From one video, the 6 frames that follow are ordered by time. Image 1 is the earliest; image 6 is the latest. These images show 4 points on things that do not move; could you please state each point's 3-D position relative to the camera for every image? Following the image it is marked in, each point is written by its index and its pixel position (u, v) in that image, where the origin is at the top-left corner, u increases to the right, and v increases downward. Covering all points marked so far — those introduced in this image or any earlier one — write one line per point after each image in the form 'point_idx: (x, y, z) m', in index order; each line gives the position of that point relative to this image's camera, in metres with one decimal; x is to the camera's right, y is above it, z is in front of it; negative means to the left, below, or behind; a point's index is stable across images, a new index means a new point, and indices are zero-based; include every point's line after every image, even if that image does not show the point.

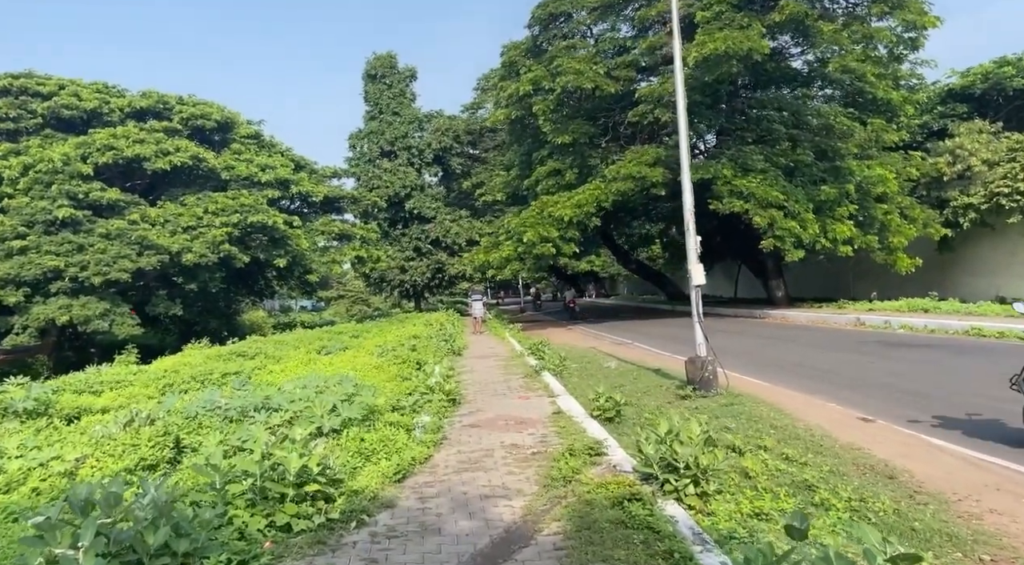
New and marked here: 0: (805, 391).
0: (+3.3, -1.2, +8.6) m
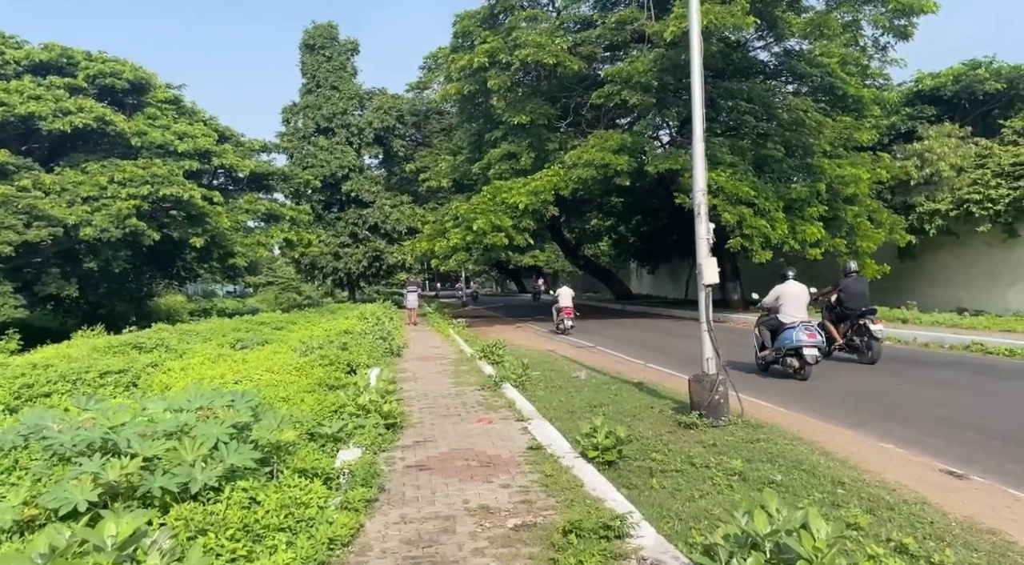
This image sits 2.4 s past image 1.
0: (+2.9, -1.2, +6.9) m
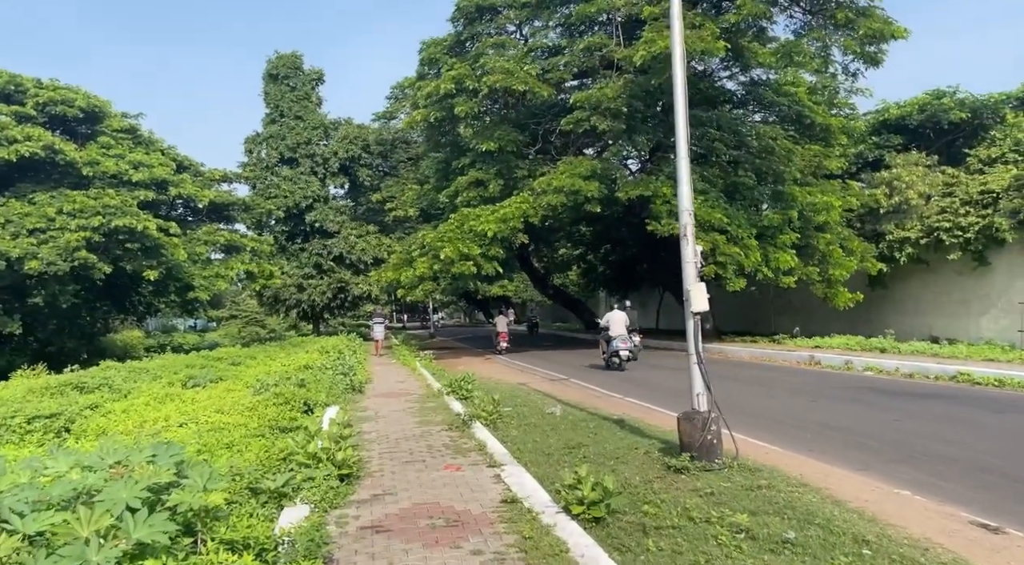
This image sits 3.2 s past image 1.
0: (+2.7, -1.5, +6.3) m
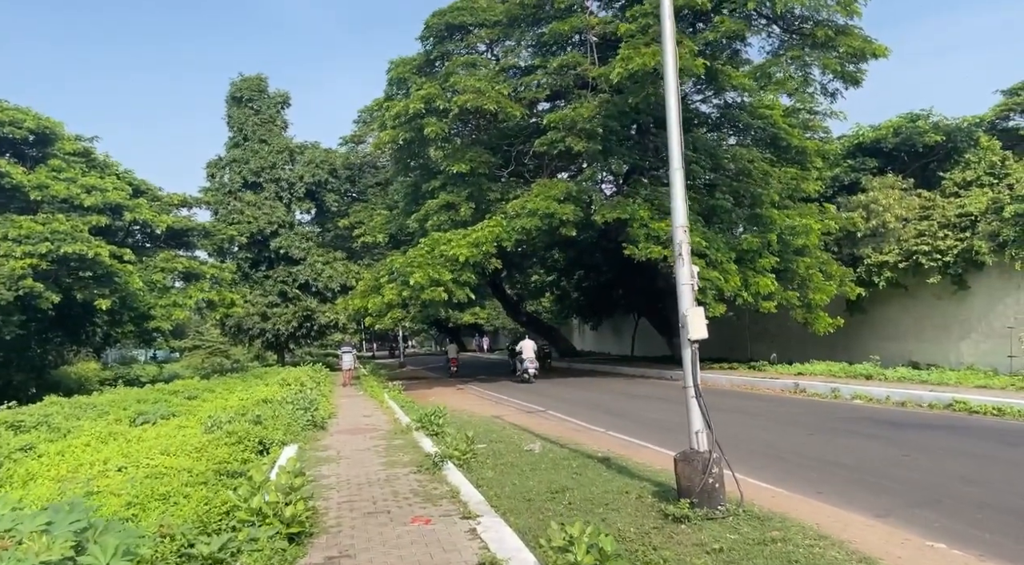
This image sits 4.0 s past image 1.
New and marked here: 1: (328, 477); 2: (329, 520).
0: (+2.5, -1.6, +5.6) m
1: (-1.7, -1.8, +7.1) m
2: (-1.3, -1.7, +5.5) m
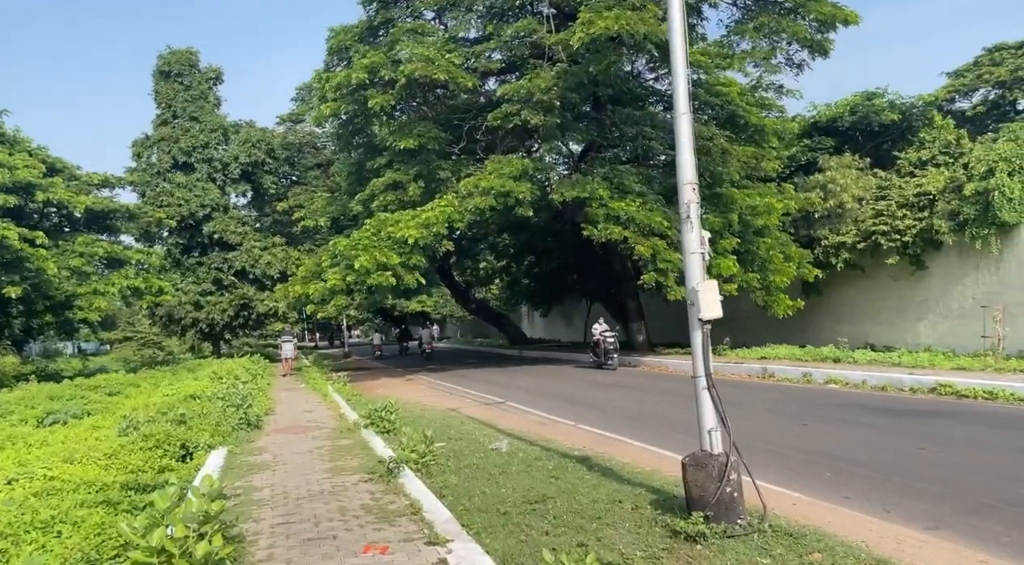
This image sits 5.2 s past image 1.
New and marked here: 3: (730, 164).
0: (+2.3, -1.4, +4.8) m
1: (-2.0, -1.6, +6.0) m
2: (-1.5, -1.5, +4.4) m
3: (+5.6, +3.0, +19.6) m
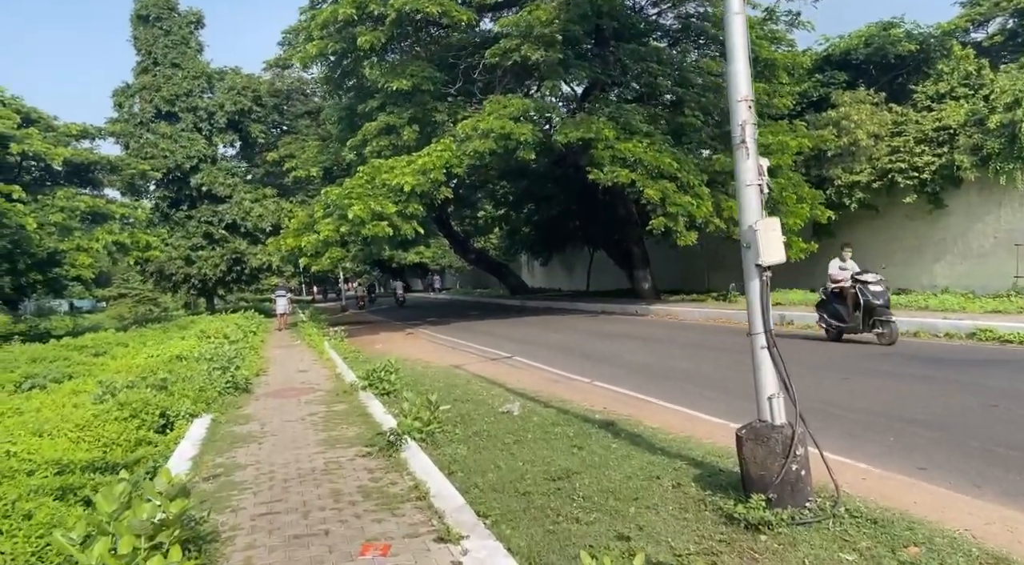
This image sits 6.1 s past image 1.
0: (+2.5, -1.1, +4.0) m
1: (-1.8, -1.3, +5.2) m
2: (-1.3, -1.3, +3.7) m
3: (+5.5, +4.4, +18.6) m
